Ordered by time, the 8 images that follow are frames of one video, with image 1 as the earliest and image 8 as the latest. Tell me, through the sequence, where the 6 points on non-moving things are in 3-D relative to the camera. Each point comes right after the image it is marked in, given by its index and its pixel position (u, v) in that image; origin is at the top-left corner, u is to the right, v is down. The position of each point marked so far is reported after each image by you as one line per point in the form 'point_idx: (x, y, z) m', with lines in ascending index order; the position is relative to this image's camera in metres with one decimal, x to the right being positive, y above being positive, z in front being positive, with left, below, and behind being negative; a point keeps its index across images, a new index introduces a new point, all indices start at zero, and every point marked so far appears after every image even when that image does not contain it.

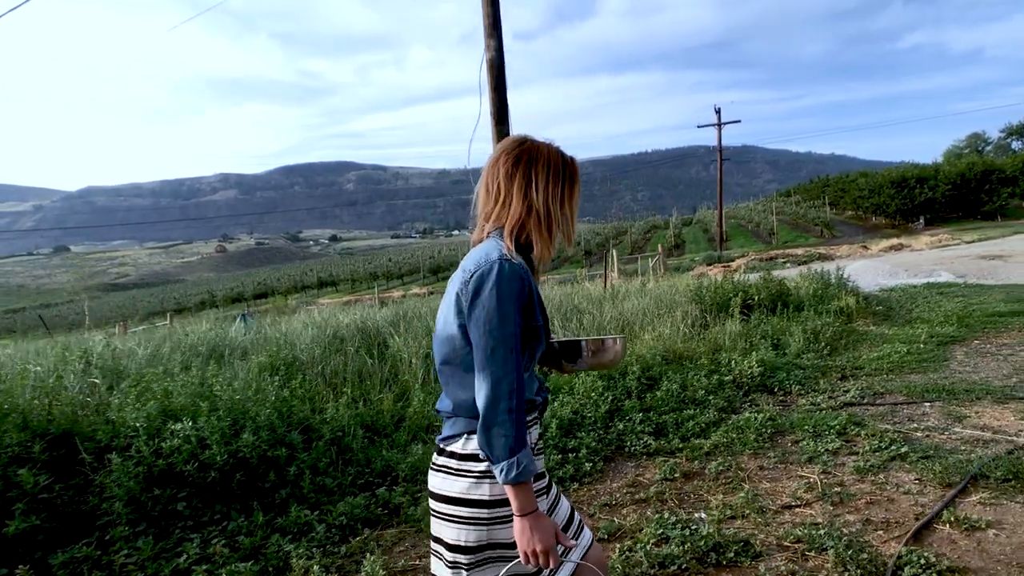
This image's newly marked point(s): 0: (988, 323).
0: (+5.5, -0.4, +7.4) m
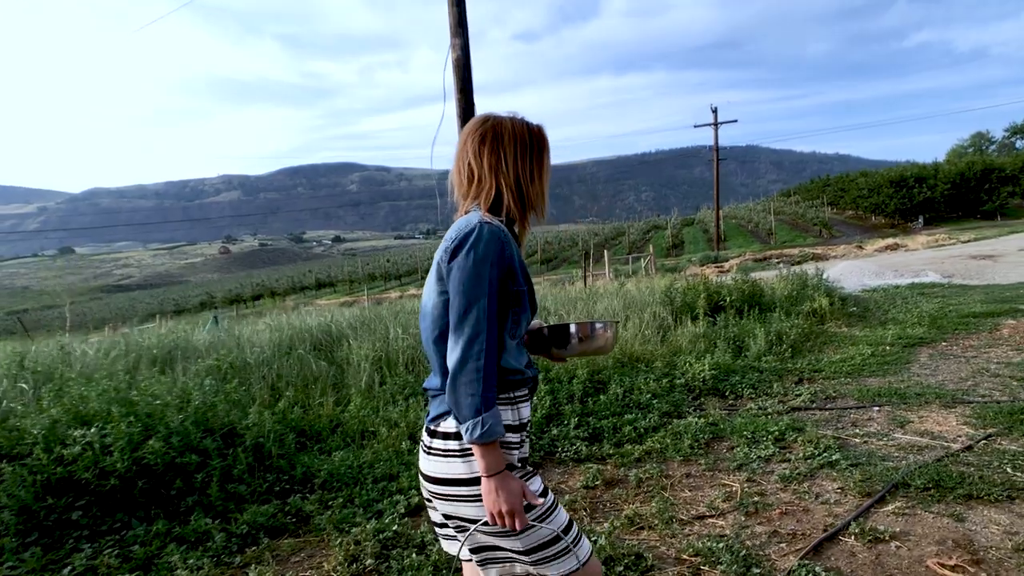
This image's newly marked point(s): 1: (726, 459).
0: (+5.1, -0.4, +7.3) m
1: (+1.2, -1.0, +3.8) m
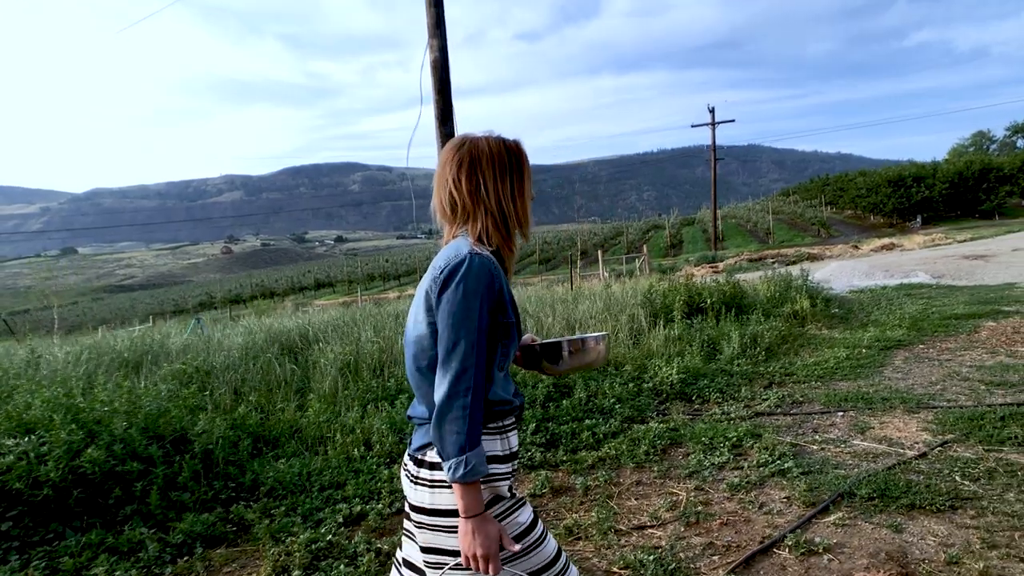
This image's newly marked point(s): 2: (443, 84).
0: (+4.8, -0.4, +7.2) m
1: (+1.0, -1.0, +3.7) m
2: (-0.8, +2.4, +7.7) m
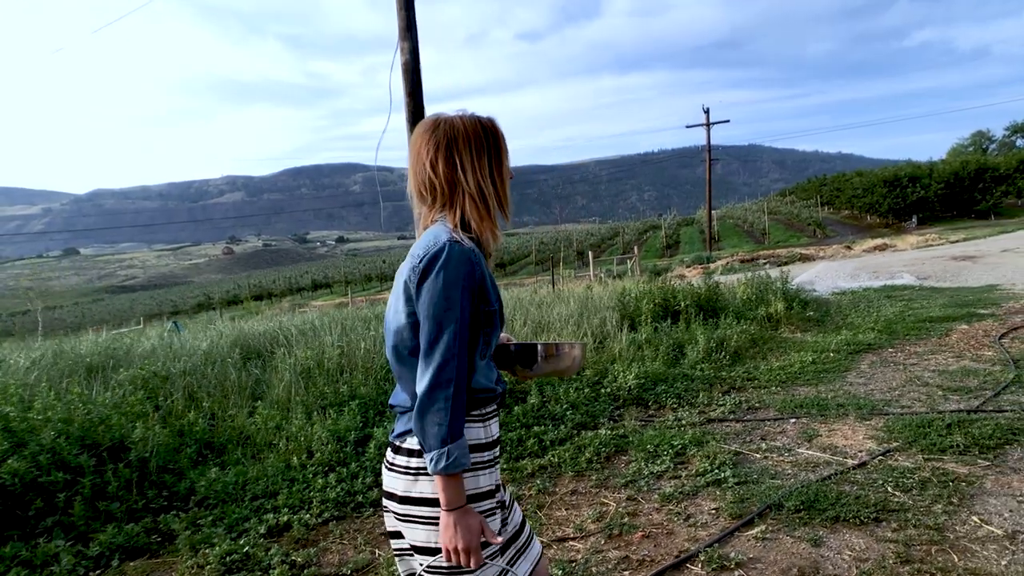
0: (+4.5, -0.5, +7.2) m
1: (+0.6, -1.1, +3.7) m
2: (-1.2, +2.4, +7.7) m
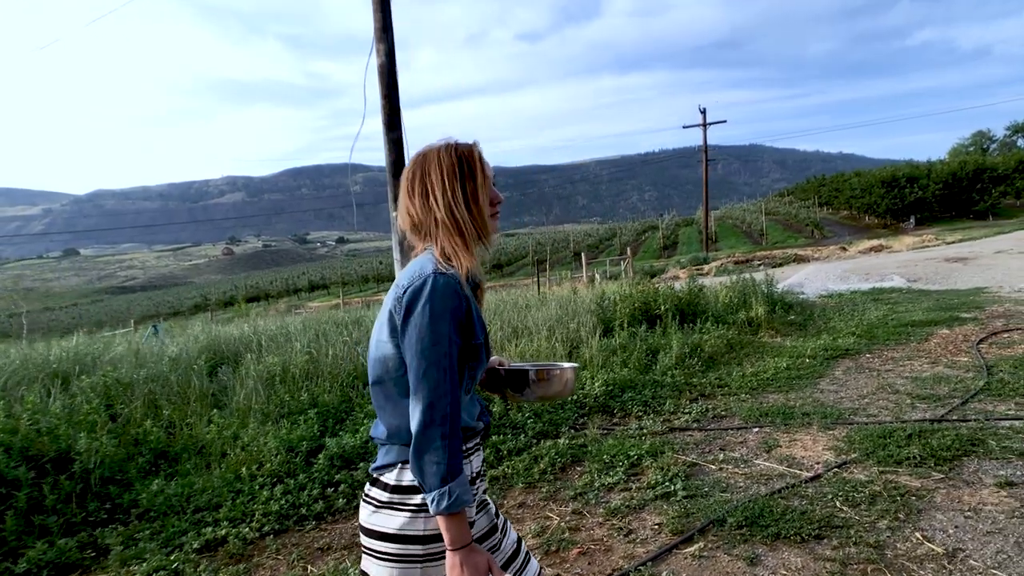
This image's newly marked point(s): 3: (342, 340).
0: (+4.2, -0.5, +7.1) m
1: (+0.3, -1.1, +3.6) m
2: (-1.4, +2.4, +7.6) m
3: (-1.8, -0.6, +6.7) m
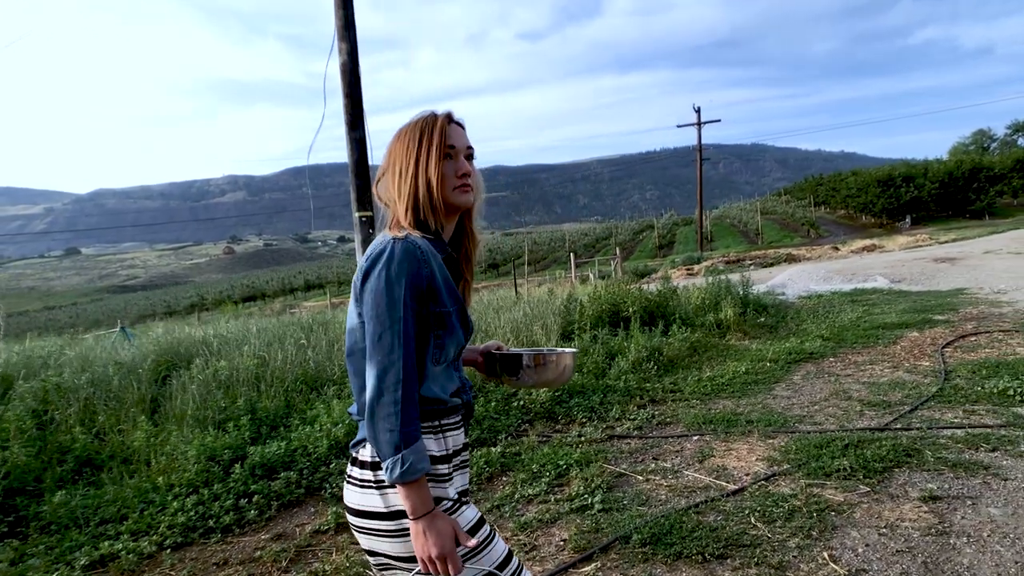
0: (+3.8, -0.5, +6.9) m
1: (-0.1, -1.1, +3.5) m
2: (-1.9, +2.3, +7.5) m
3: (-2.2, -0.6, +6.6) m
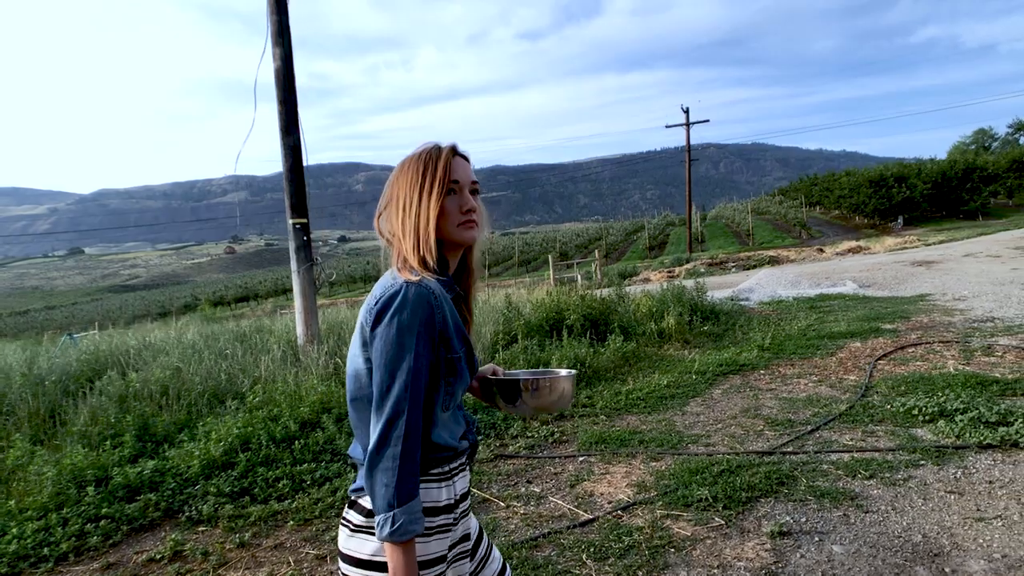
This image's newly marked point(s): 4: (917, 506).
0: (+3.0, -0.6, +6.8) m
1: (-0.9, -1.2, +3.3) m
2: (-2.6, +2.3, +7.4) m
3: (-2.9, -0.7, +6.5) m
4: (+1.8, -1.0, +2.9) m
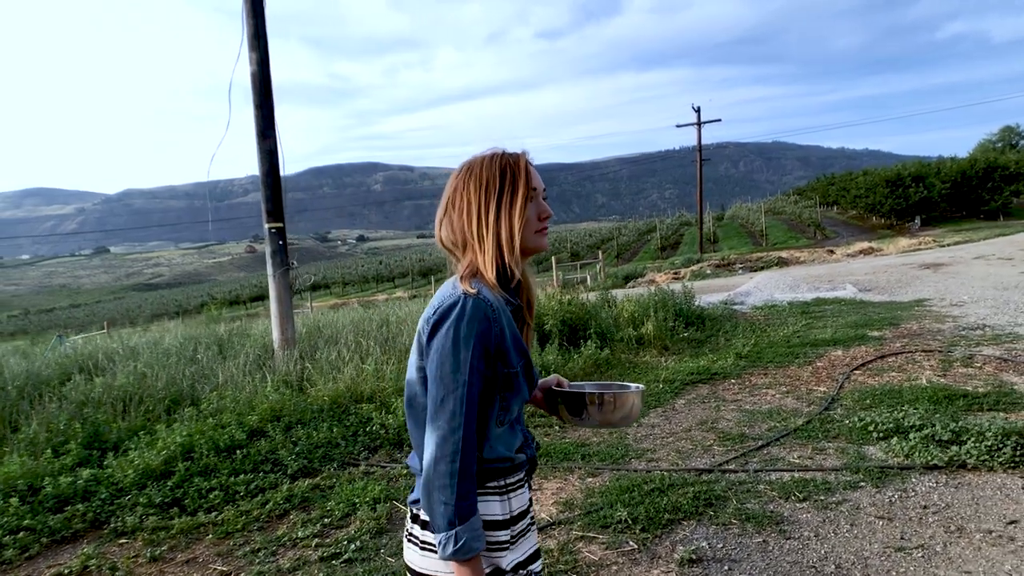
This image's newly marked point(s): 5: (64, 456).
0: (+2.8, -0.7, +6.6) m
1: (-1.3, -1.3, +3.3) m
2: (-2.9, +2.2, +7.3) m
3: (-3.3, -0.7, +6.5) m
4: (+1.4, -1.1, +2.8) m
5: (-3.0, -1.1, +4.3) m
